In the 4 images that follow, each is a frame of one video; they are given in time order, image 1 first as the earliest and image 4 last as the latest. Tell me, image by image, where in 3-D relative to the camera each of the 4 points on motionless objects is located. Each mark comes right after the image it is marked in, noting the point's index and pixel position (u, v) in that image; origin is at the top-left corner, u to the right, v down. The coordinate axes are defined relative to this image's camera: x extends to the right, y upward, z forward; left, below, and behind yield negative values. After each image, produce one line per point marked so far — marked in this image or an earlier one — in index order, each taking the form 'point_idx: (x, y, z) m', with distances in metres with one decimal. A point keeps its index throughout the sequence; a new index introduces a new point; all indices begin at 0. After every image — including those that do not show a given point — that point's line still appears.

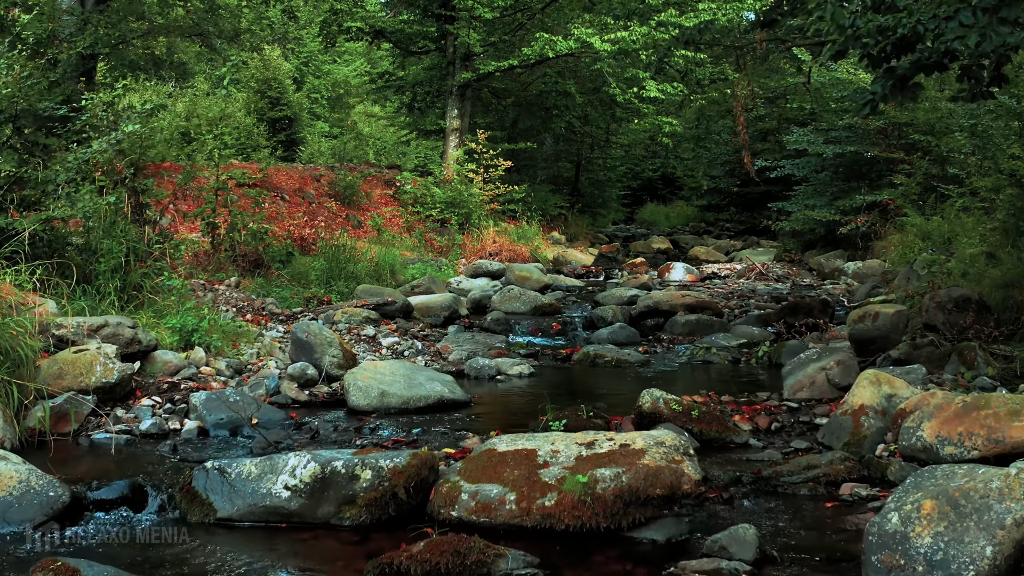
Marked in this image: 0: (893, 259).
0: (+7.9, +0.6, +14.6) m
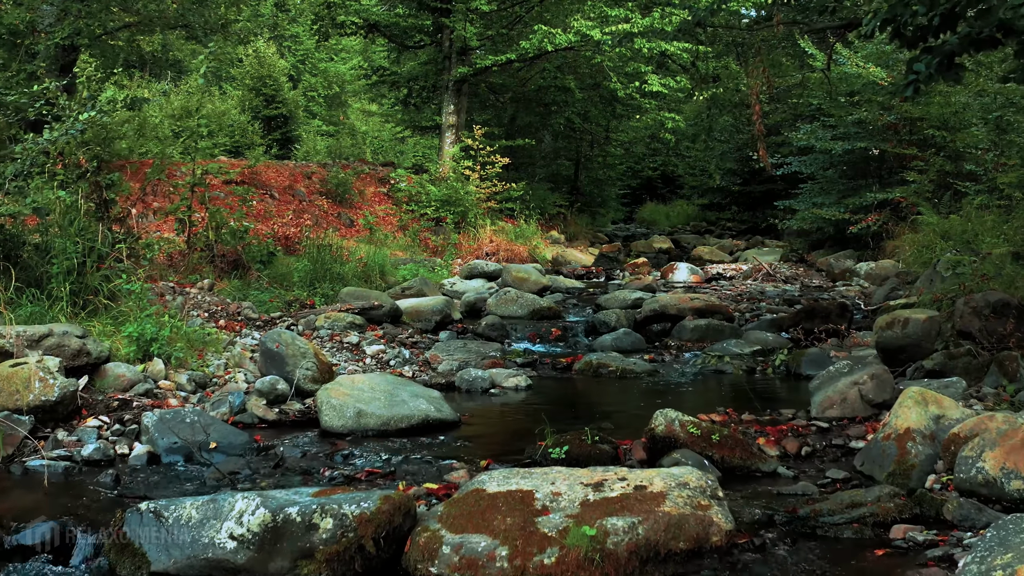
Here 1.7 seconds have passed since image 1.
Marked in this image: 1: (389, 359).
0: (+7.8, +0.6, +13.9) m
1: (-1.3, -0.8, +7.6) m
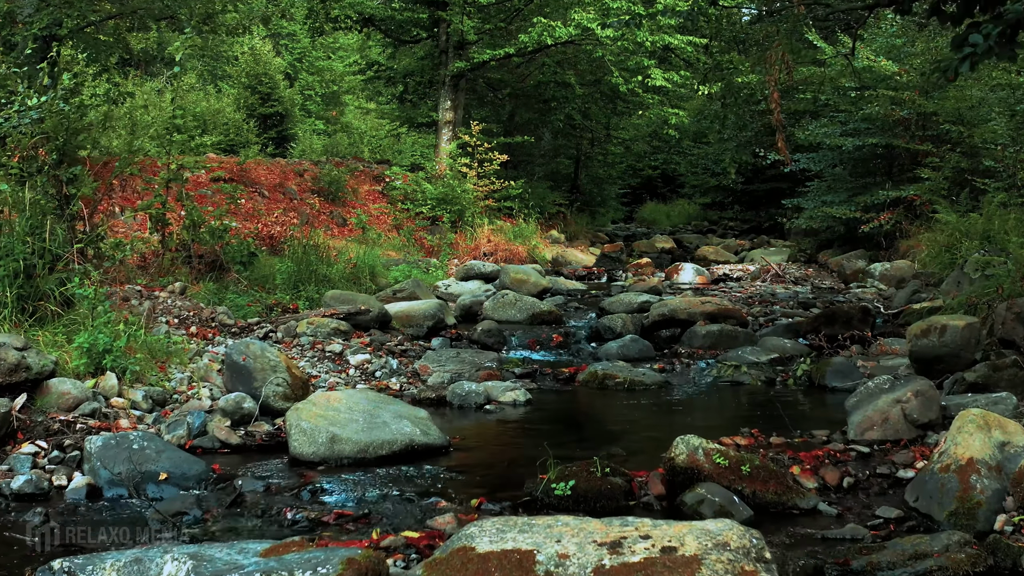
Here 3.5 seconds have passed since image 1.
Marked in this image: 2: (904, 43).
0: (+7.8, +0.6, +13.3) m
1: (-1.3, -0.8, +6.9) m
2: (+8.5, +5.3, +15.3) m
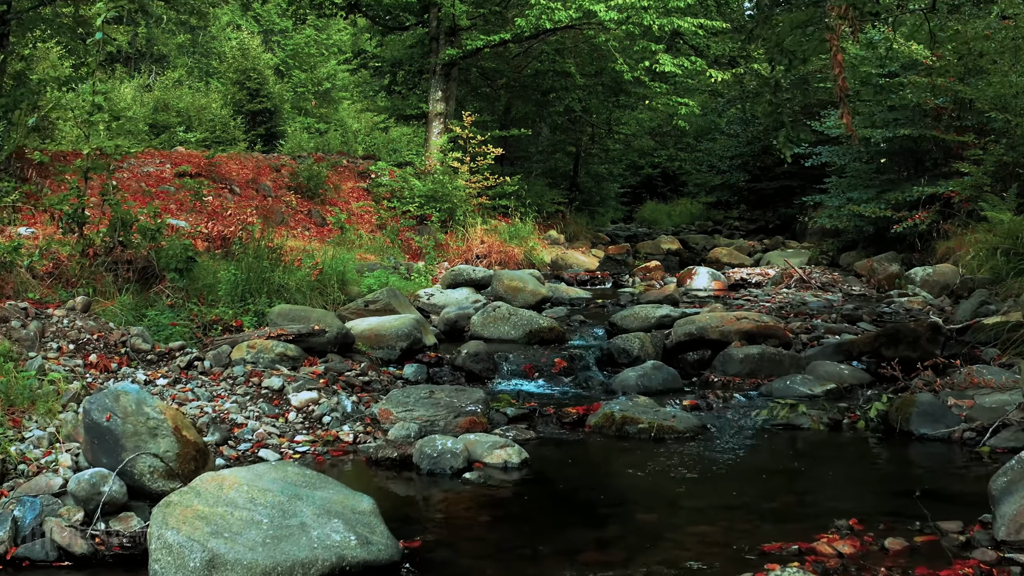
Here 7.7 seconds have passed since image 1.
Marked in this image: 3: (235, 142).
0: (+7.7, +0.4, +11.7) m
1: (-1.4, -0.9, +5.3) m
2: (+8.4, +5.2, +13.7) m
3: (-8.1, +4.2, +19.6) m
